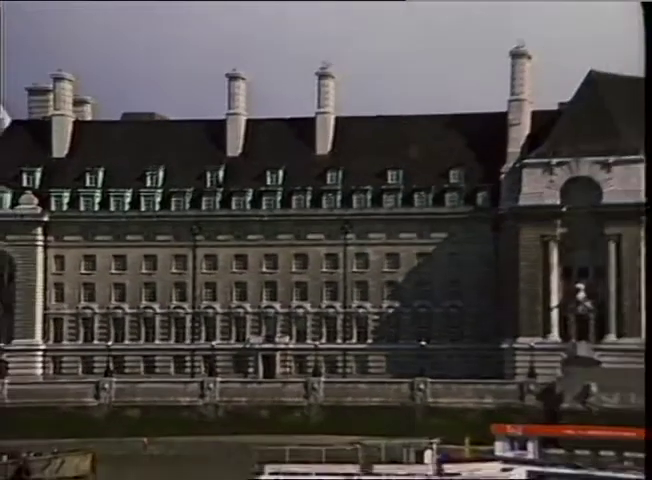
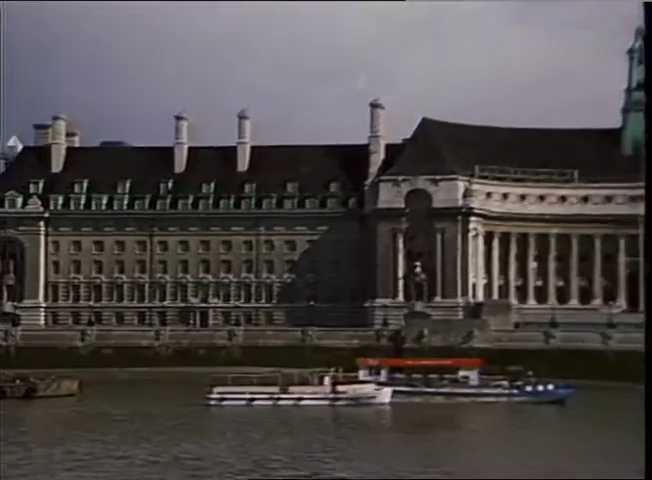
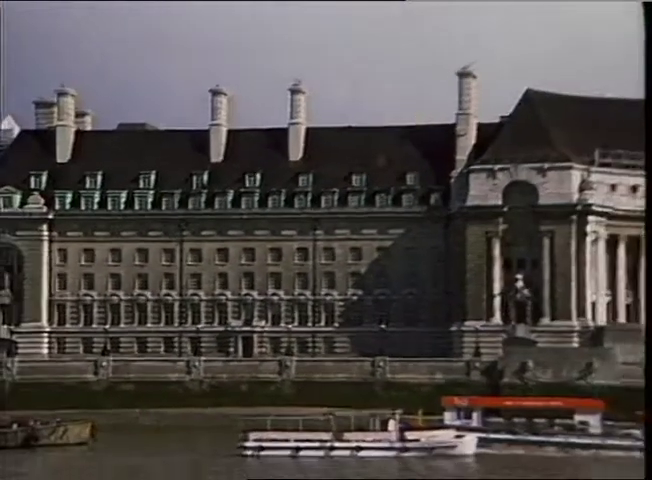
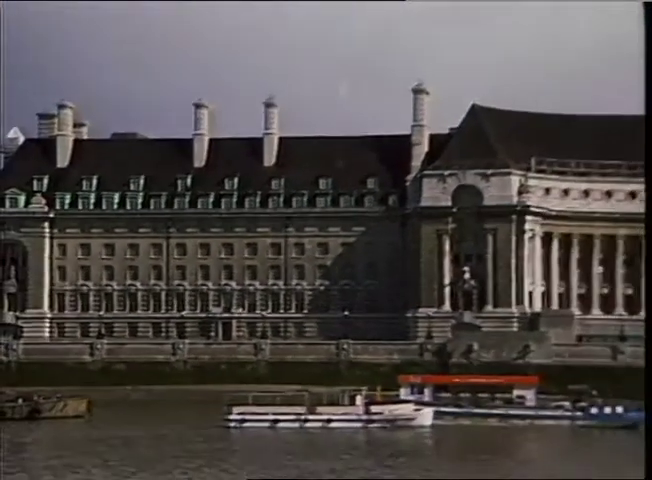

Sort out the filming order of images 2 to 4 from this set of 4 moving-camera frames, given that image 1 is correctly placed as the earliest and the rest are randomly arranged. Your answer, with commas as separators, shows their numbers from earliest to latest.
3, 4, 2
